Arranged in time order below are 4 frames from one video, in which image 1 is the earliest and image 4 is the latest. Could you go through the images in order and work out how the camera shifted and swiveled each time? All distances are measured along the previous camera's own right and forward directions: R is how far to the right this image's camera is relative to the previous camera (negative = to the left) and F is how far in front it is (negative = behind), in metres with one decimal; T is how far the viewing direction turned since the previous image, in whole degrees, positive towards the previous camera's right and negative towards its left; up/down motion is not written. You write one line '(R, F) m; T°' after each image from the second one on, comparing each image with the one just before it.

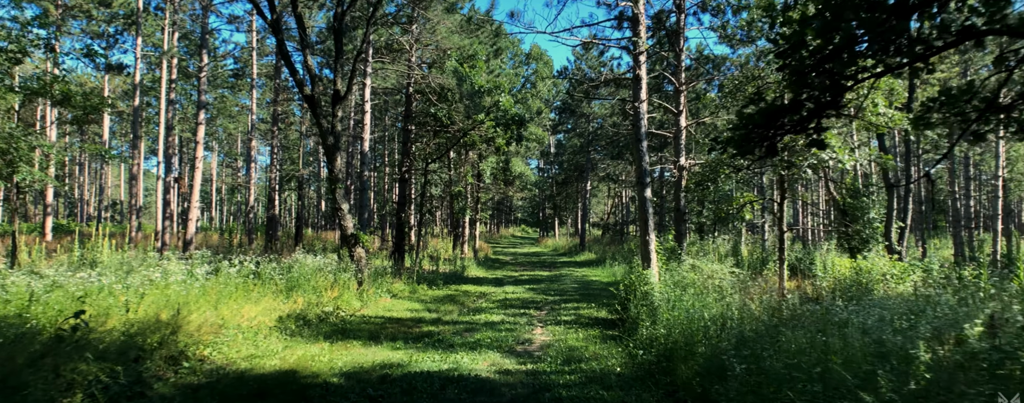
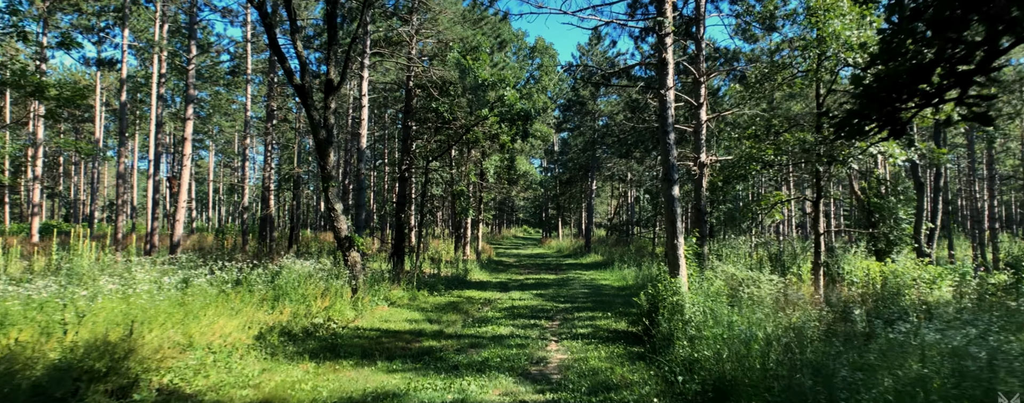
(-0.1, +0.8) m; 0°
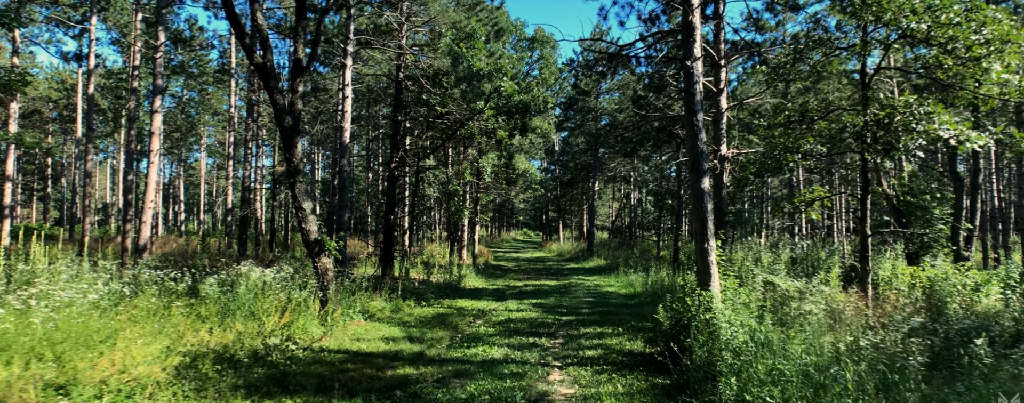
(+0.1, +1.3) m; 0°
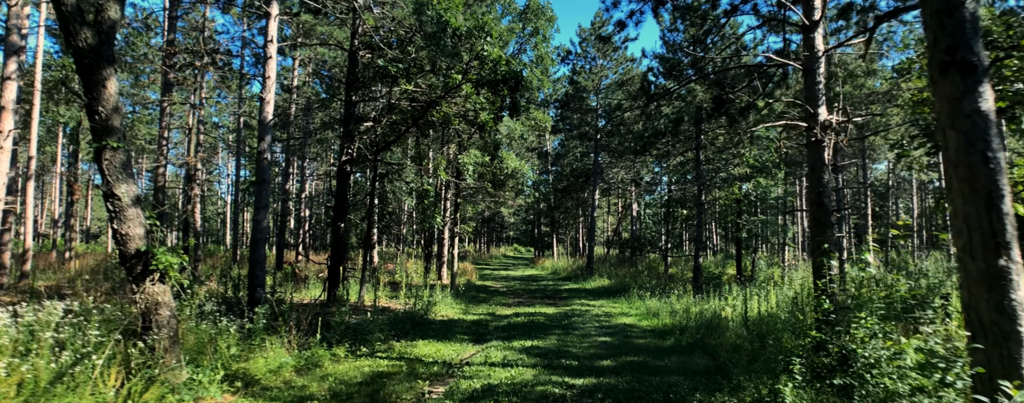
(+0.1, +3.6) m; +1°
